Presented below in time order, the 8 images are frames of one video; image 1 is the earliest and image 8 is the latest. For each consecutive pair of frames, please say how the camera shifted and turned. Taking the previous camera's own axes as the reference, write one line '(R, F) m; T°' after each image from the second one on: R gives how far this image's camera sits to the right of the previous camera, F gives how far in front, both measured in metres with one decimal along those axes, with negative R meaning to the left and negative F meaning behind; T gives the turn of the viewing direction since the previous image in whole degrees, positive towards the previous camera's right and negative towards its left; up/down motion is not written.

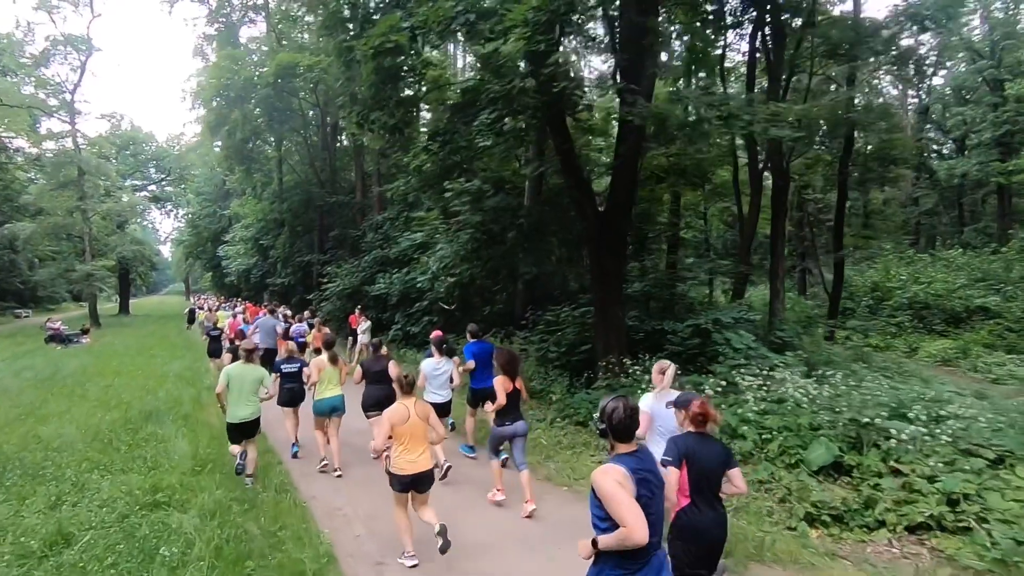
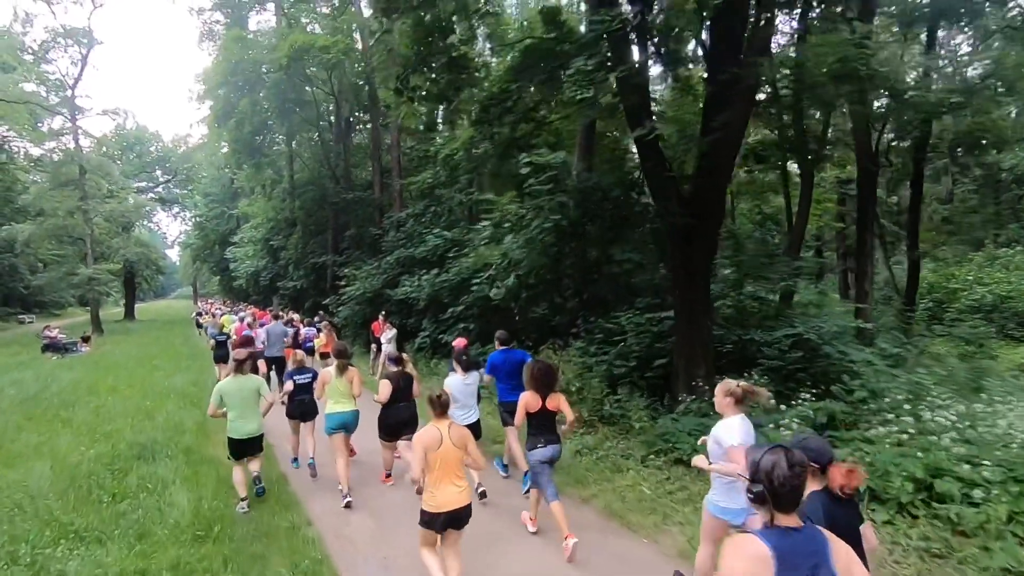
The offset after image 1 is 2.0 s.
(-1.1, +2.1) m; -1°
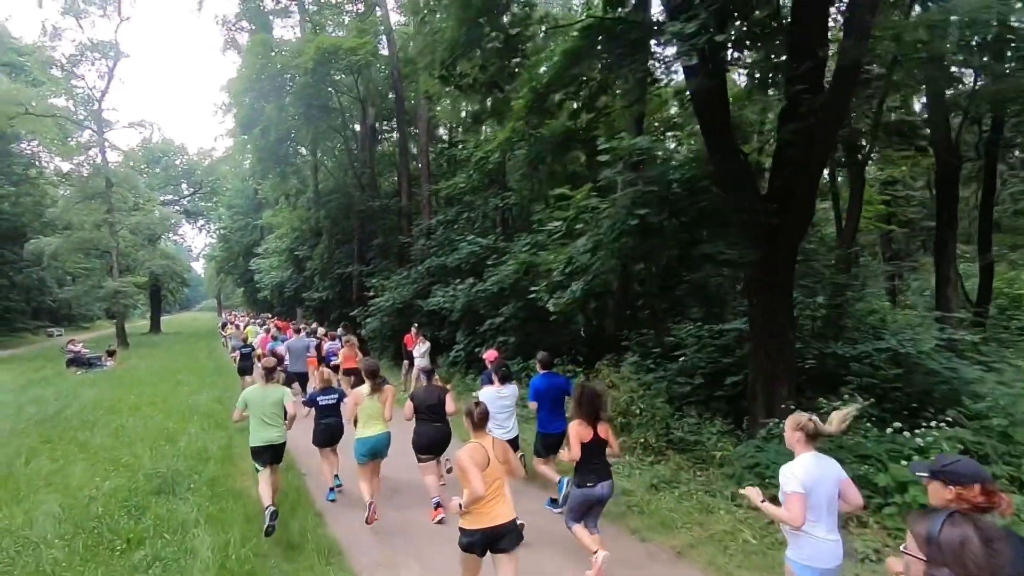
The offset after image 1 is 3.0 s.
(-0.6, +1.1) m; -2°
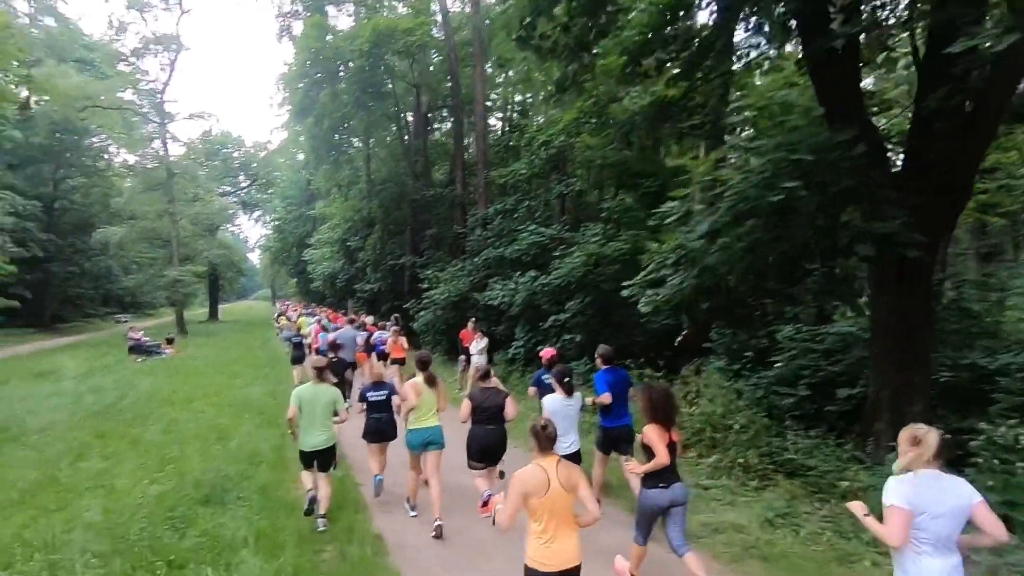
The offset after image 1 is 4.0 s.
(-0.5, +1.1) m; -5°
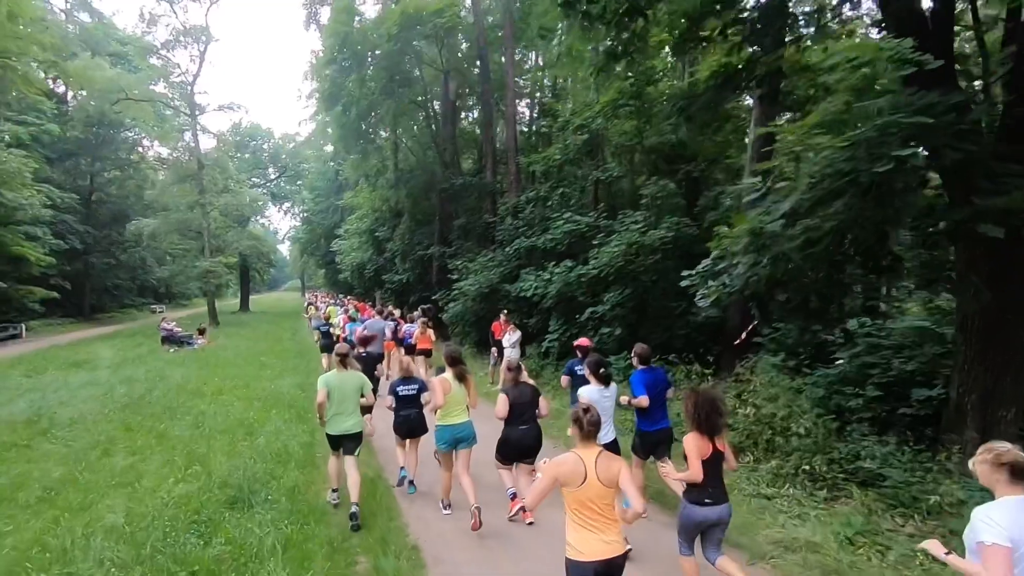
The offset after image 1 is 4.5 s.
(-0.2, +0.6) m; -3°
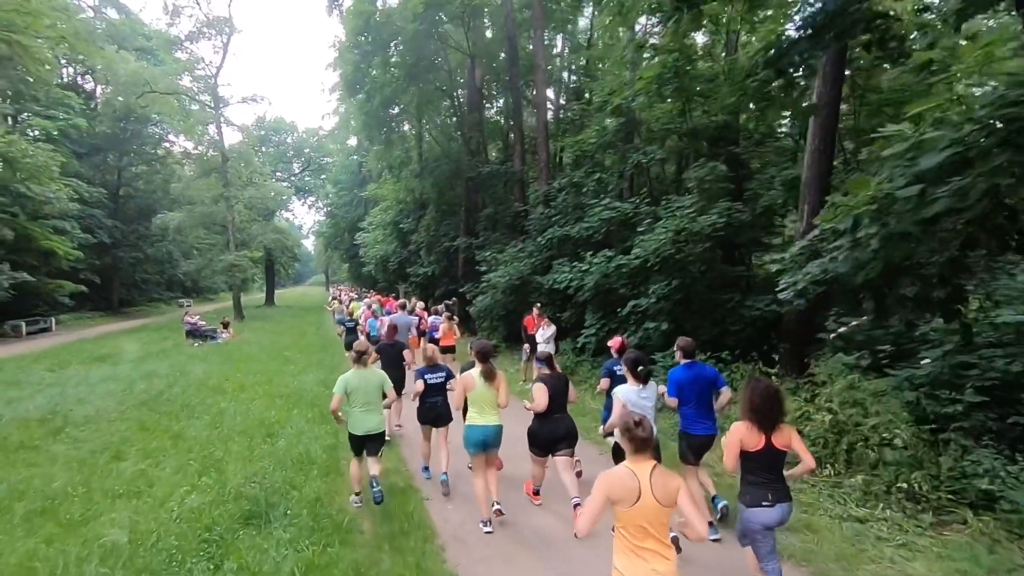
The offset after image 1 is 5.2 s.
(-0.3, +0.9) m; -2°
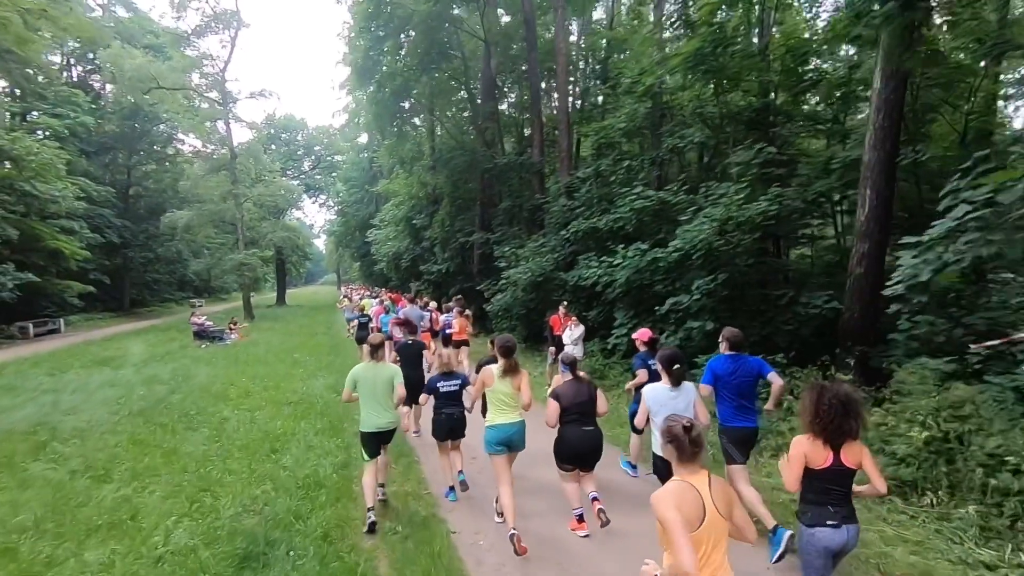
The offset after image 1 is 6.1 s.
(-0.3, +1.0) m; -1°
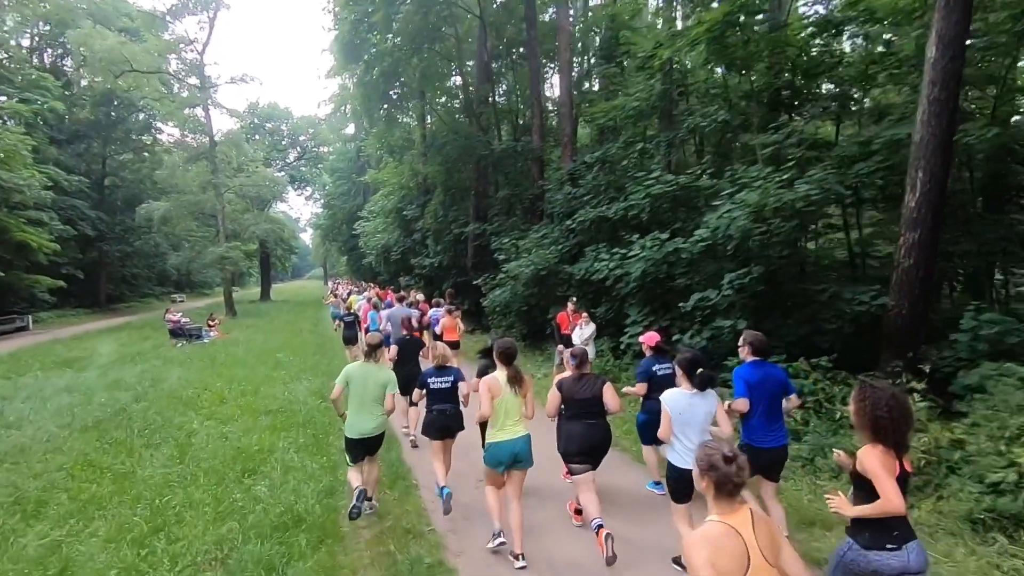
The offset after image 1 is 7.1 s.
(-0.3, +1.2) m; +1°
